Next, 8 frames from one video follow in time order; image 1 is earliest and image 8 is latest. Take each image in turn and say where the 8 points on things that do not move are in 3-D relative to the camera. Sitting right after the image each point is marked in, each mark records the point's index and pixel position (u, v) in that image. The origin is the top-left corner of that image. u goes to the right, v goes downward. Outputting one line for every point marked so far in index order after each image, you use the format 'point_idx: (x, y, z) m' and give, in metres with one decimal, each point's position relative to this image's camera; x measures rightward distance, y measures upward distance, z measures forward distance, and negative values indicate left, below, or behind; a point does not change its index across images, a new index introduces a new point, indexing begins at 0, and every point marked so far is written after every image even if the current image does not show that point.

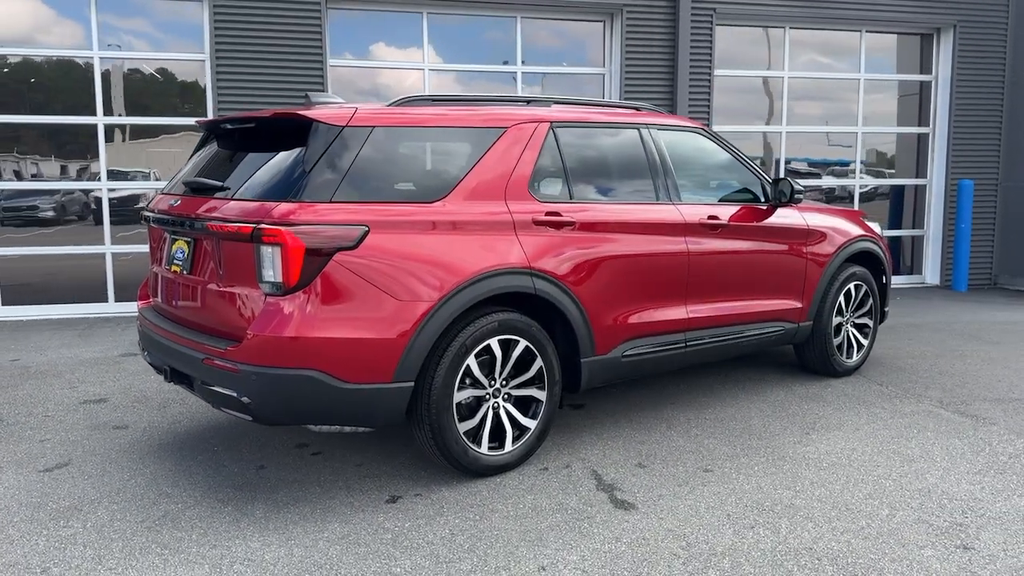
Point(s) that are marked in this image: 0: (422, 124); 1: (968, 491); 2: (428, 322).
0: (-0.4, +0.8, +3.4) m
1: (+2.0, -0.9, +3.3) m
2: (-0.4, -0.1, +3.1) m
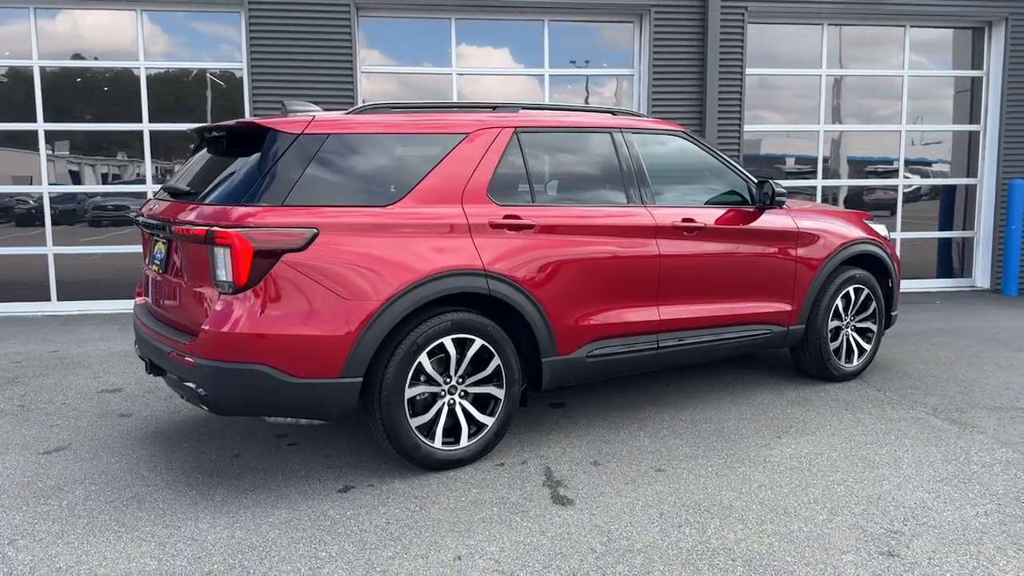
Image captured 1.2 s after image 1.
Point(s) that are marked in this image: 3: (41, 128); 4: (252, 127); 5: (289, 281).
0: (-0.6, +0.8, +3.6) m
1: (+1.7, -0.9, +3.2) m
2: (-0.6, -0.1, +3.3) m
3: (-5.0, +1.7, +8.0) m
4: (-1.2, +0.7, +3.5) m
5: (-1.0, 0.0, +3.2) m
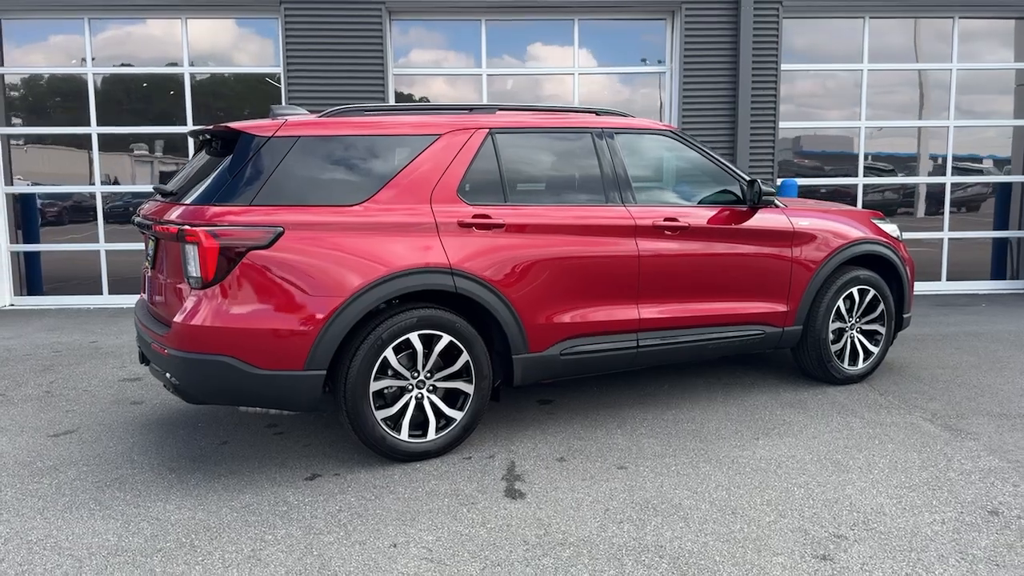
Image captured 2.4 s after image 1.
0: (-0.8, +0.8, +3.7) m
1: (+1.5, -0.9, +3.1) m
2: (-0.8, -0.1, +3.4) m
3: (-4.7, +1.8, +8.5) m
4: (-1.4, +0.8, +3.7) m
5: (-1.2, 0.0, +3.3) m
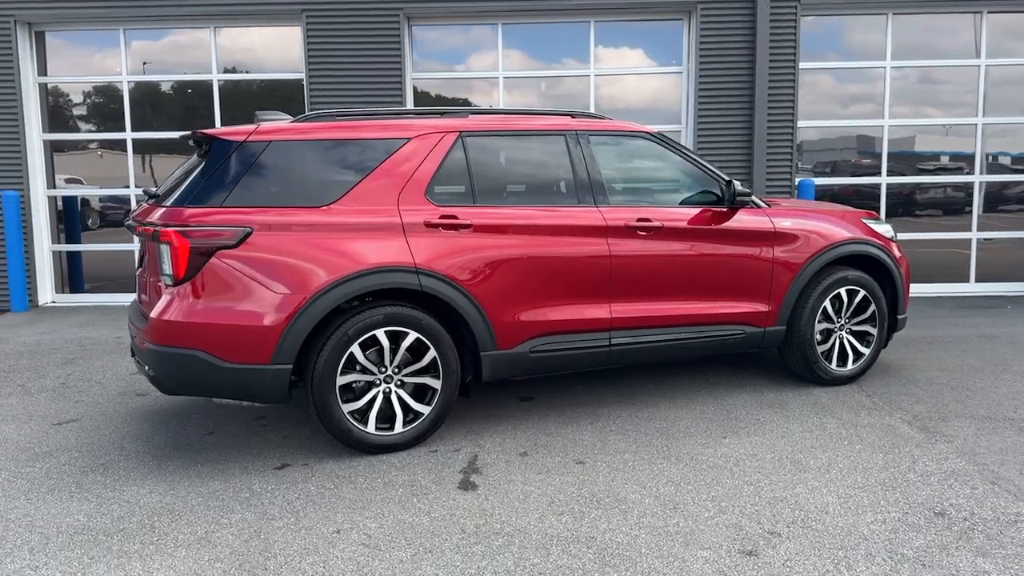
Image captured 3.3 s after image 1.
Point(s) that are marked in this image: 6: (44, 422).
0: (-1.0, +0.8, +3.9) m
1: (+1.3, -0.9, +3.1) m
2: (-1.0, -0.1, +3.6) m
3: (-4.6, +1.8, +8.9) m
4: (-1.6, +0.8, +3.9) m
5: (-1.4, +0.1, +3.5) m
6: (-2.8, -0.8, +4.5) m
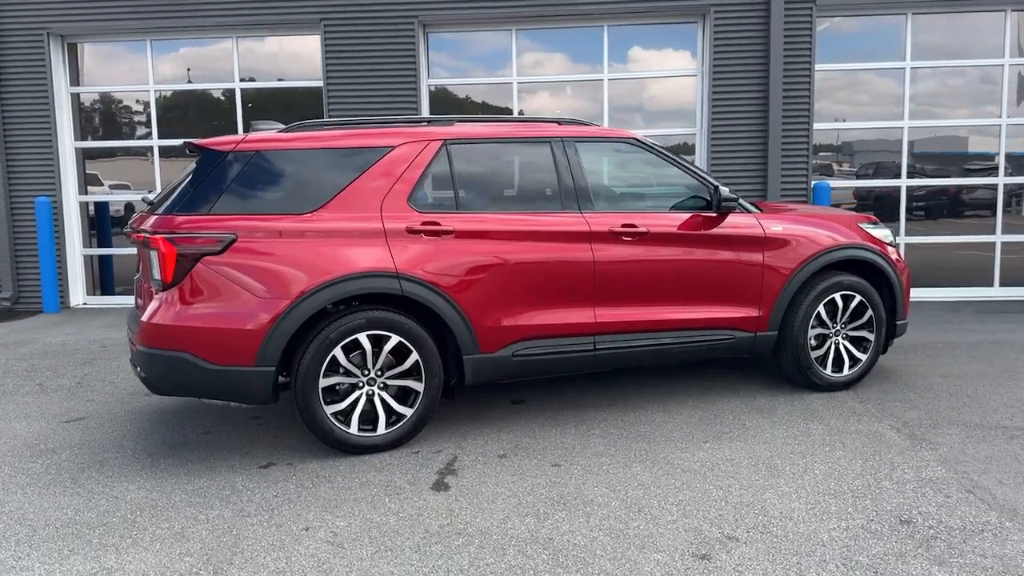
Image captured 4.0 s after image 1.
0: (-1.1, +0.8, +4.0) m
1: (+1.2, -0.9, +3.1) m
2: (-1.1, -0.1, +3.7) m
3: (-4.4, +1.8, +9.2) m
4: (-1.7, +0.8, +4.0) m
5: (-1.5, 0.0, +3.6) m
6: (-2.9, -0.8, +4.8) m
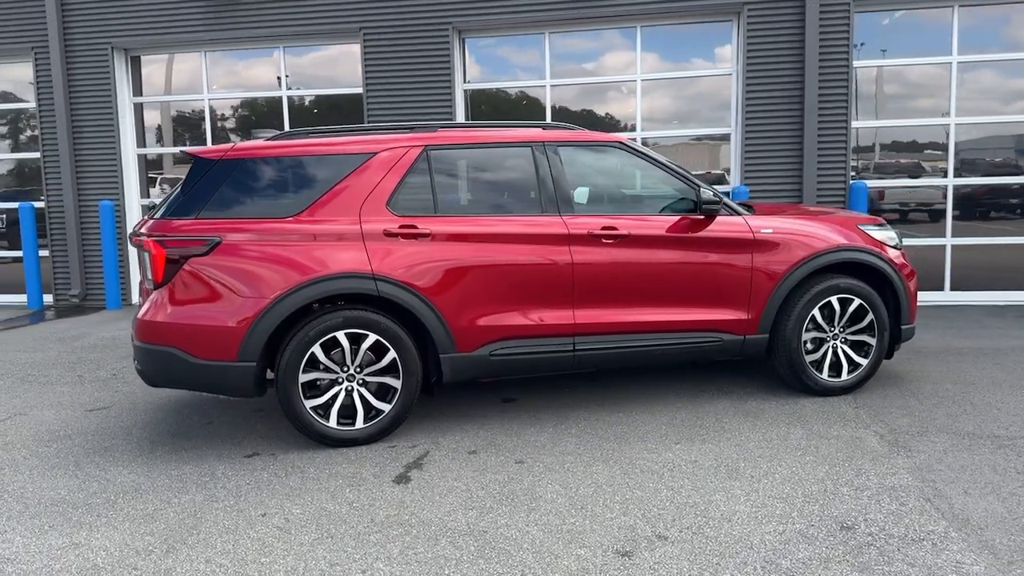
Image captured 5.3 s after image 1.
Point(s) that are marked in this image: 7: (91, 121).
0: (-1.2, +0.8, +4.2) m
1: (+0.9, -0.9, +3.2) m
2: (-1.3, -0.1, +3.9) m
3: (-4.0, +1.8, +9.7) m
4: (-1.8, +0.8, +4.3) m
5: (-1.6, 0.0, +3.9) m
6: (-3.0, -0.8, +5.1) m
7: (-5.4, +2.2, +9.7) m
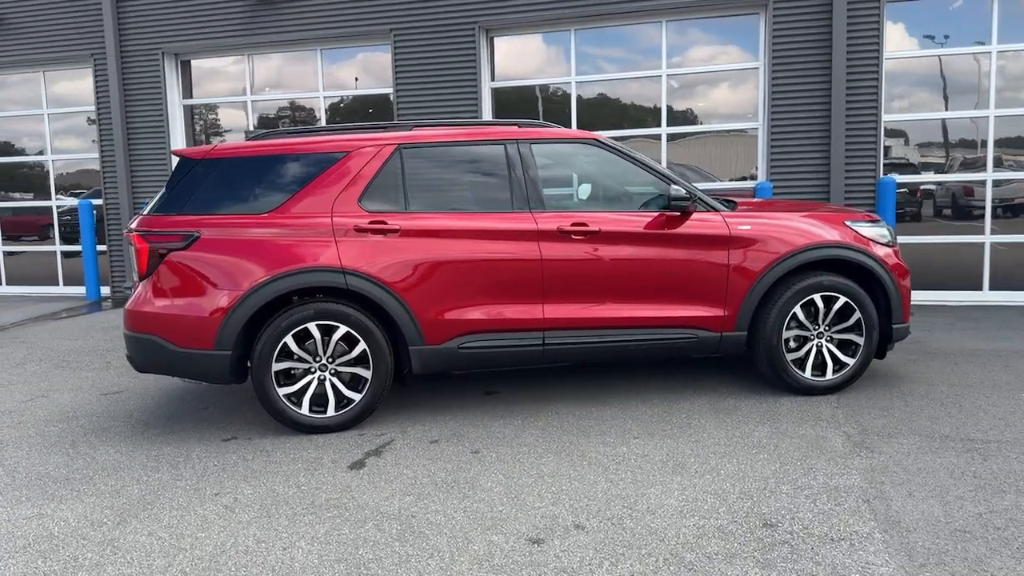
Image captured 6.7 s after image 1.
0: (-1.4, +0.8, +4.4) m
1: (+0.6, -0.9, +3.2) m
2: (-1.5, -0.1, +4.2) m
3: (-3.7, +1.9, +10.2) m
4: (-2.0, +0.8, +4.6) m
5: (-1.9, +0.1, +4.2) m
6: (-3.1, -0.8, +5.5) m
7: (-5.1, +2.3, +10.3) m
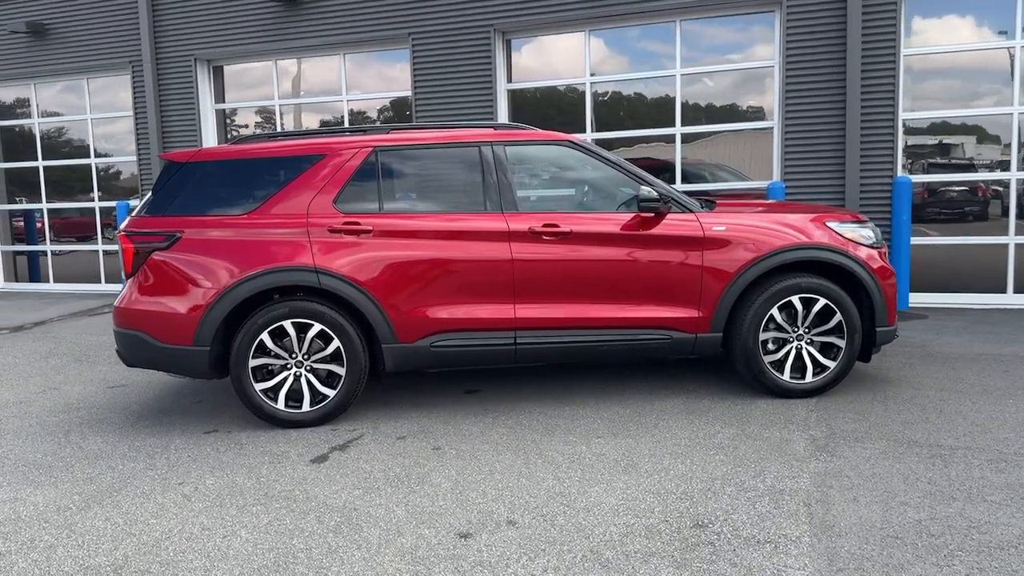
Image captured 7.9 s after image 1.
0: (-1.5, +0.8, +4.6) m
1: (+0.4, -0.9, +3.2) m
2: (-1.7, -0.1, +4.3) m
3: (-3.5, +1.9, +10.5) m
4: (-2.1, +0.8, +4.8) m
5: (-2.0, +0.1, +4.4) m
6: (-3.2, -0.8, +5.8) m
7: (-4.8, +2.3, +10.7) m
